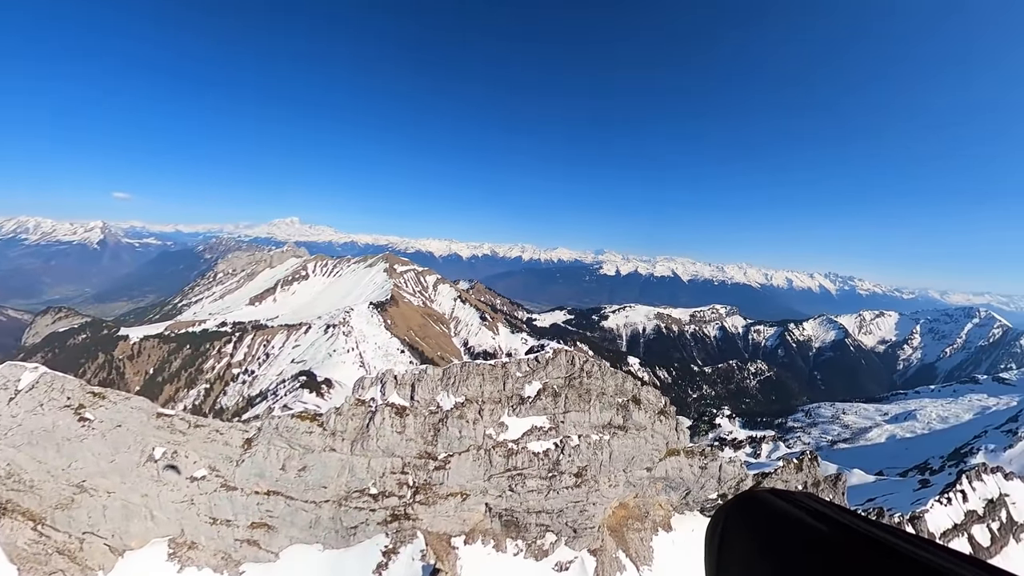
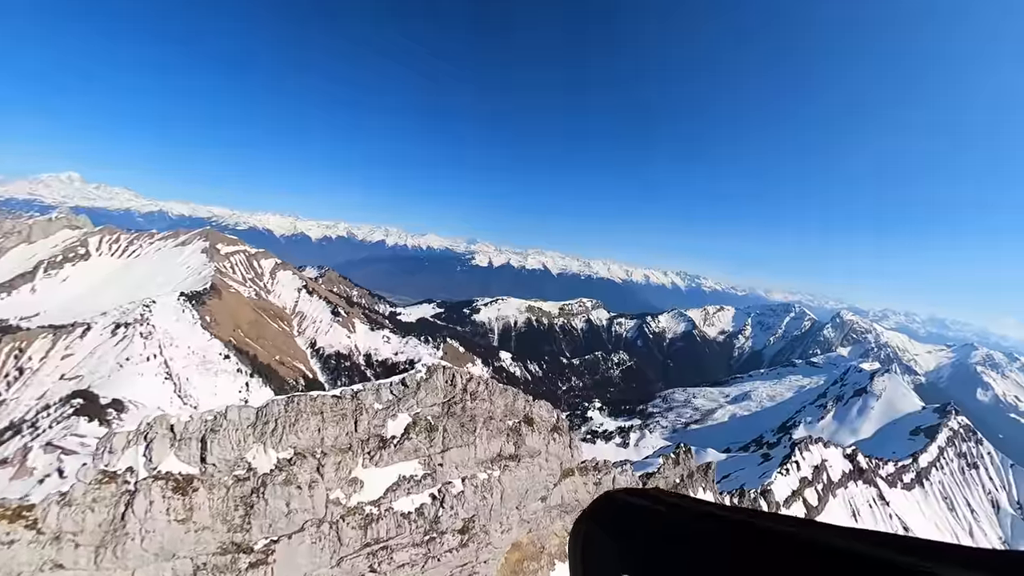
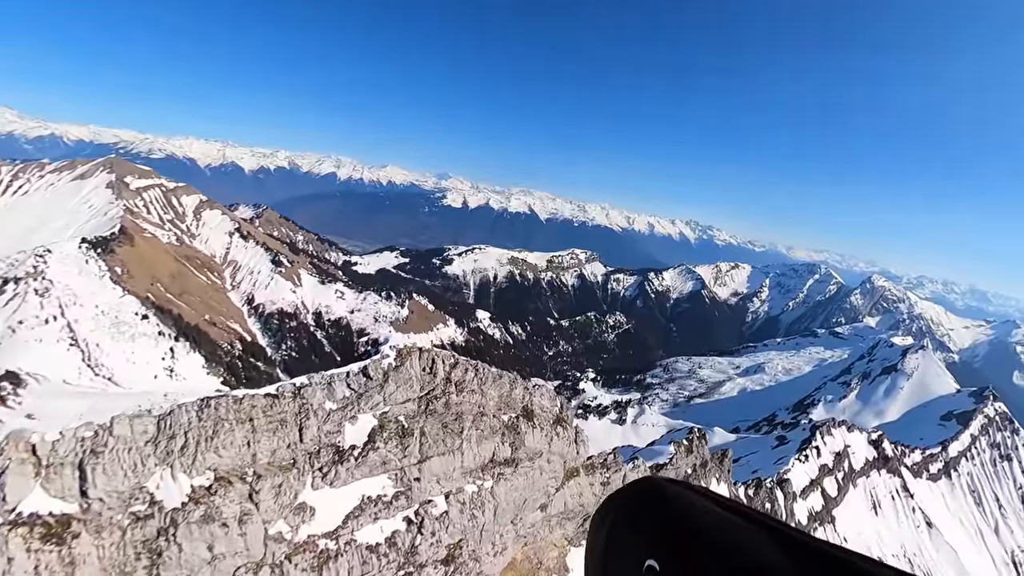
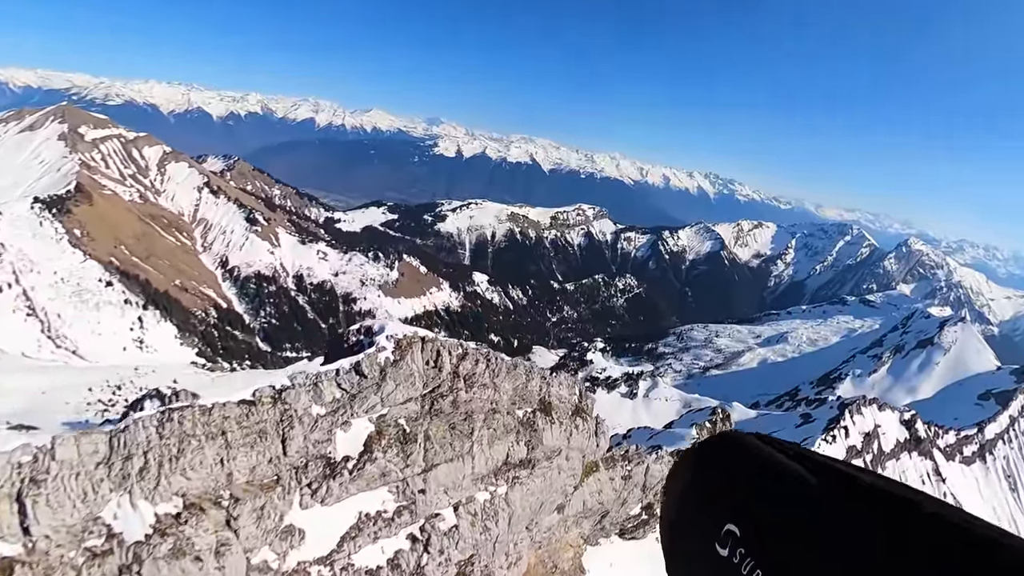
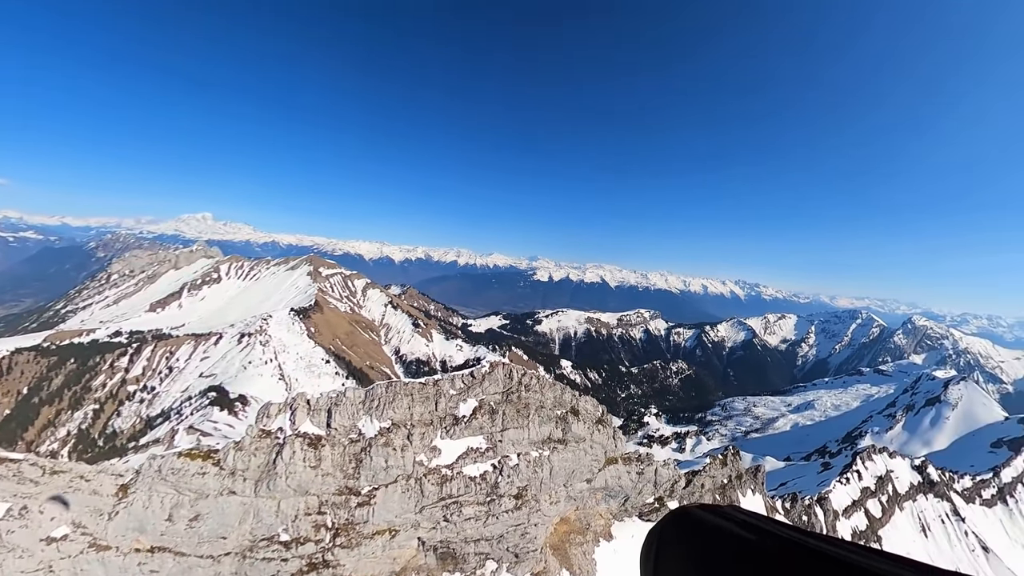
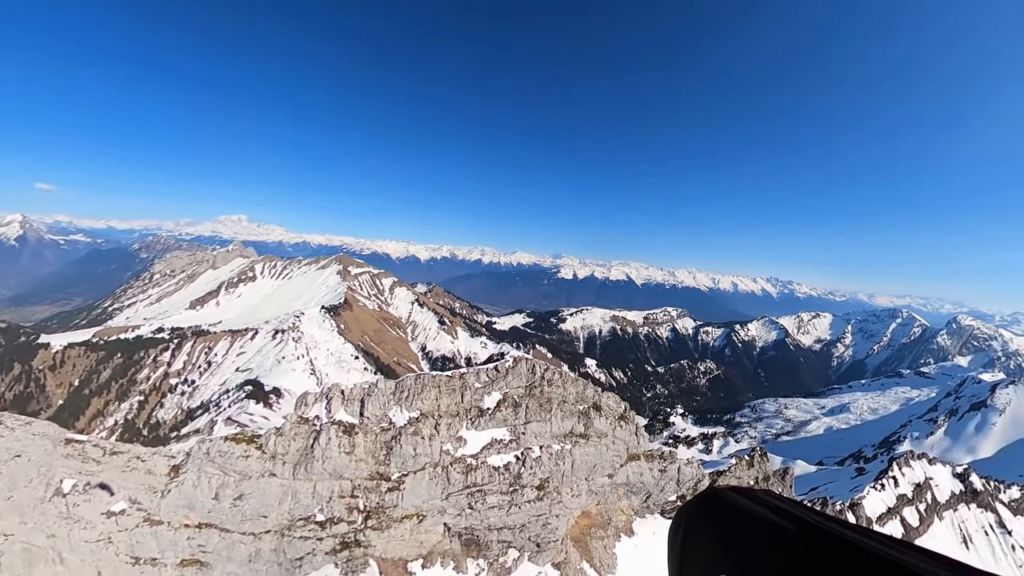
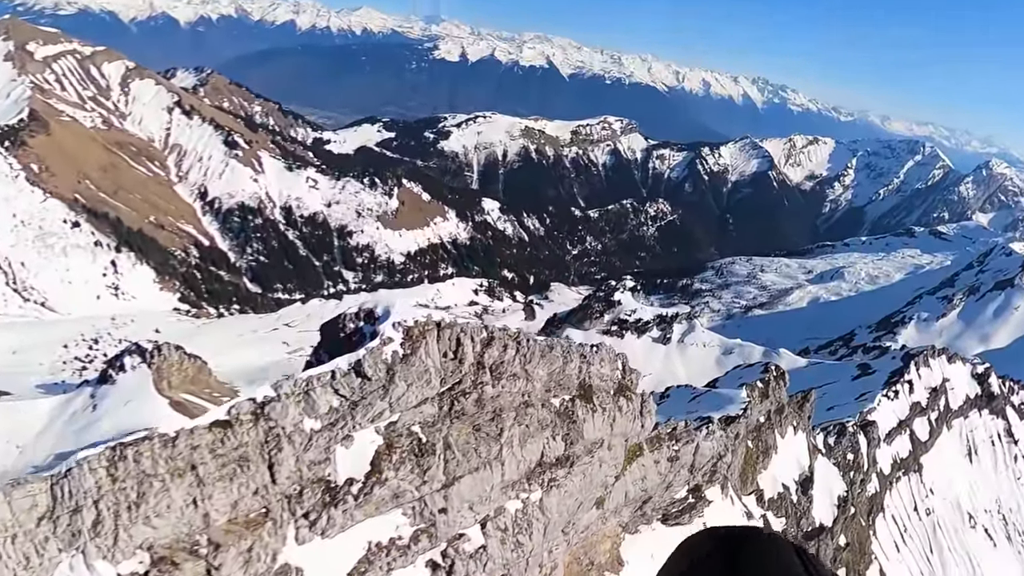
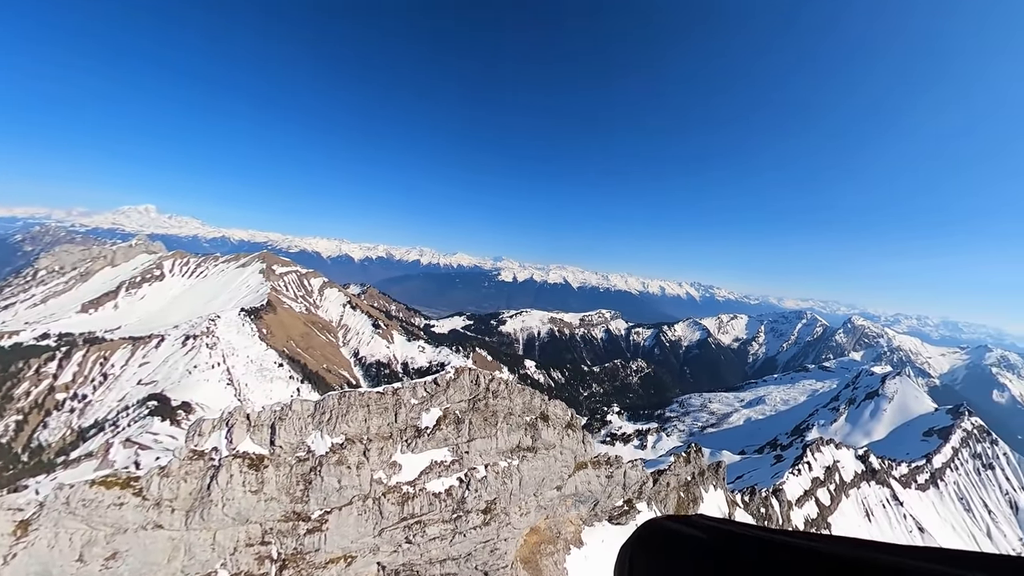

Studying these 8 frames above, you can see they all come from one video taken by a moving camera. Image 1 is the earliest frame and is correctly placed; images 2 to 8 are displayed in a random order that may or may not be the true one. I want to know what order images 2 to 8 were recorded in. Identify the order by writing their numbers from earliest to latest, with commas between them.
6, 5, 8, 2, 3, 4, 7
